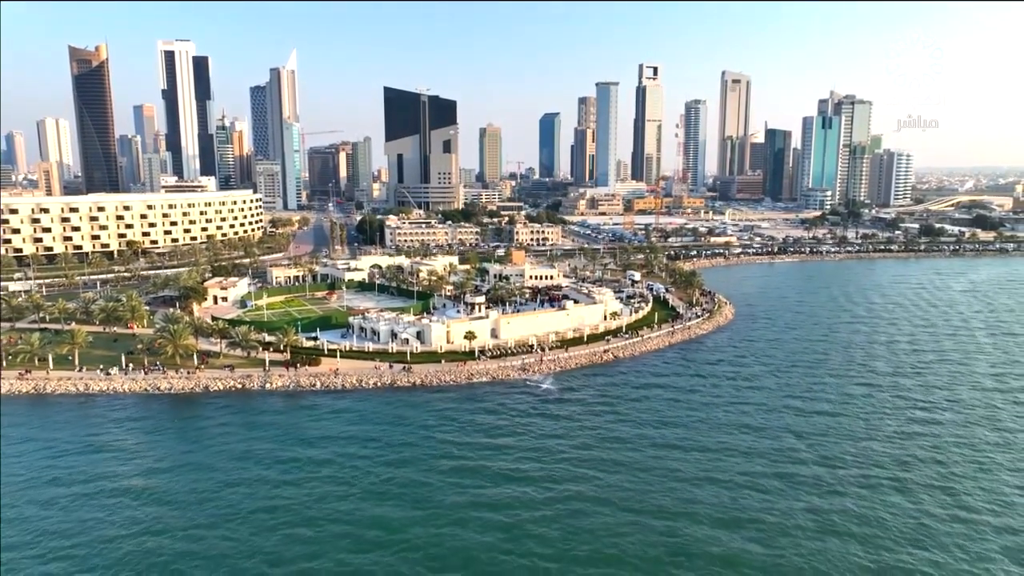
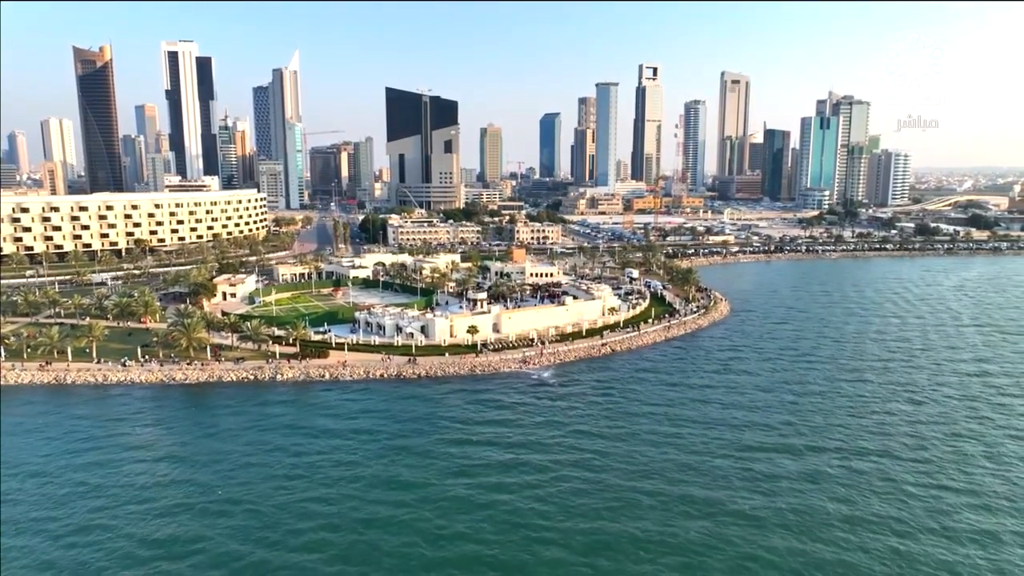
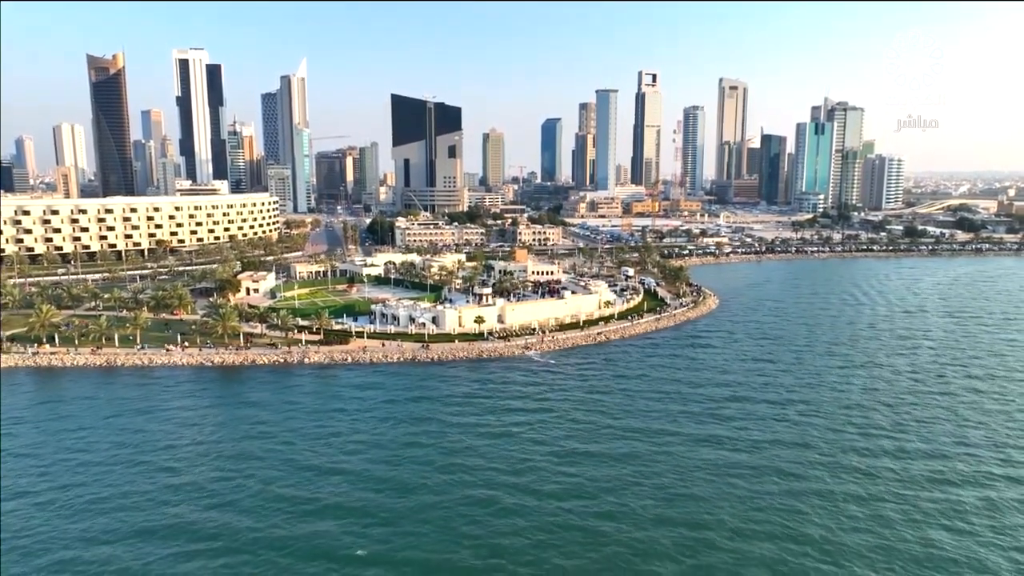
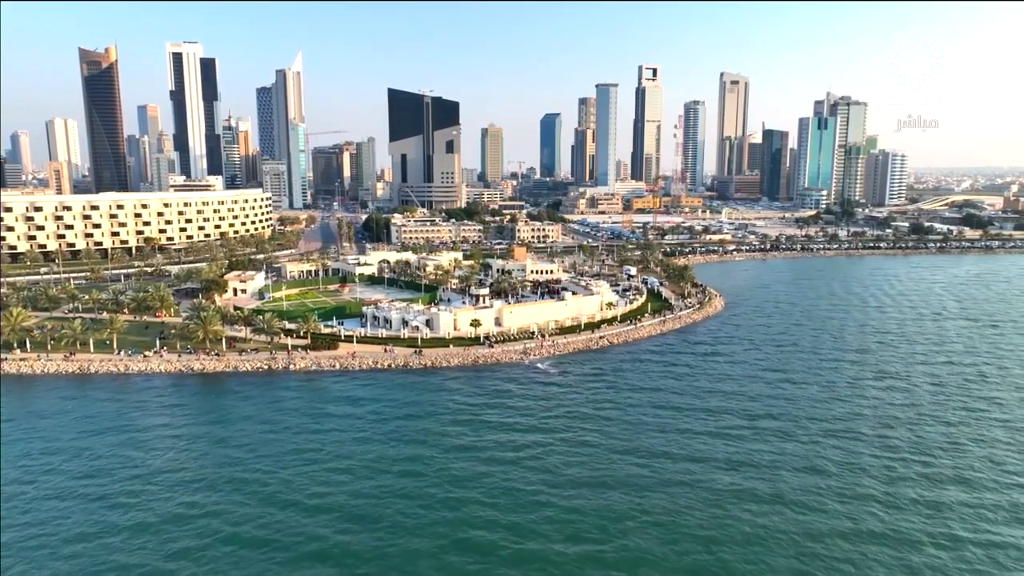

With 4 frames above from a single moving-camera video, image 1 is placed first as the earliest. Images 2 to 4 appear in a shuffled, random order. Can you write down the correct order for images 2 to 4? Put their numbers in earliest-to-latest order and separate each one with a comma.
2, 4, 3
